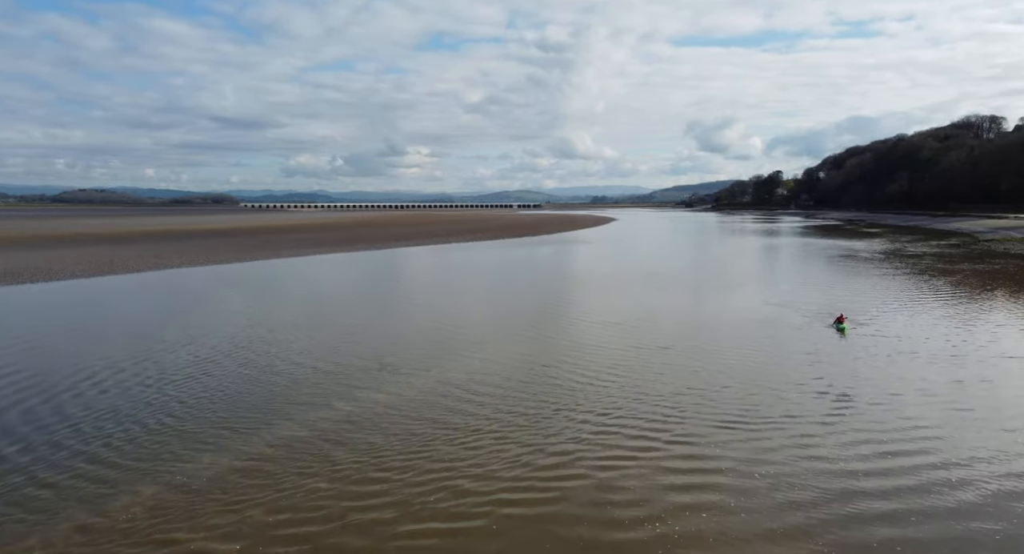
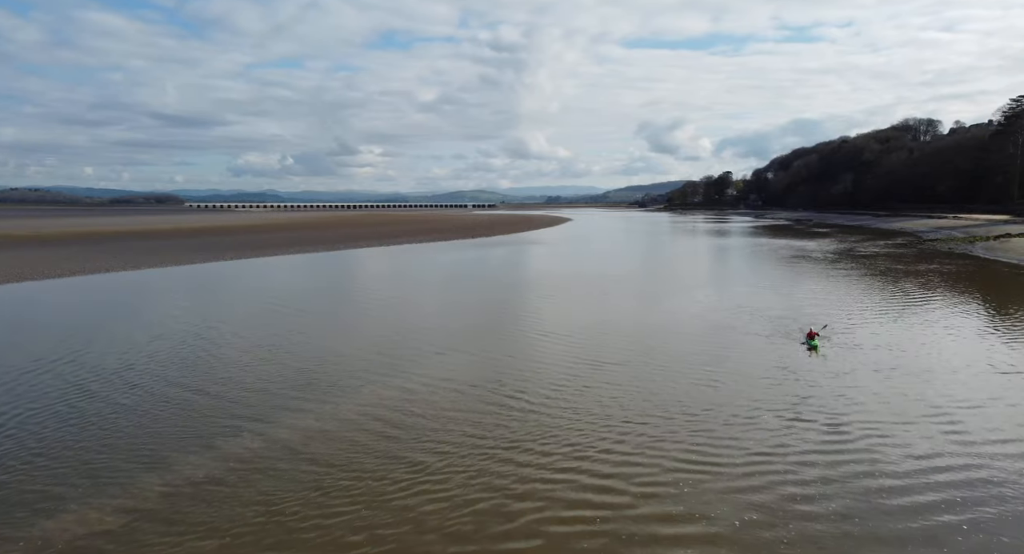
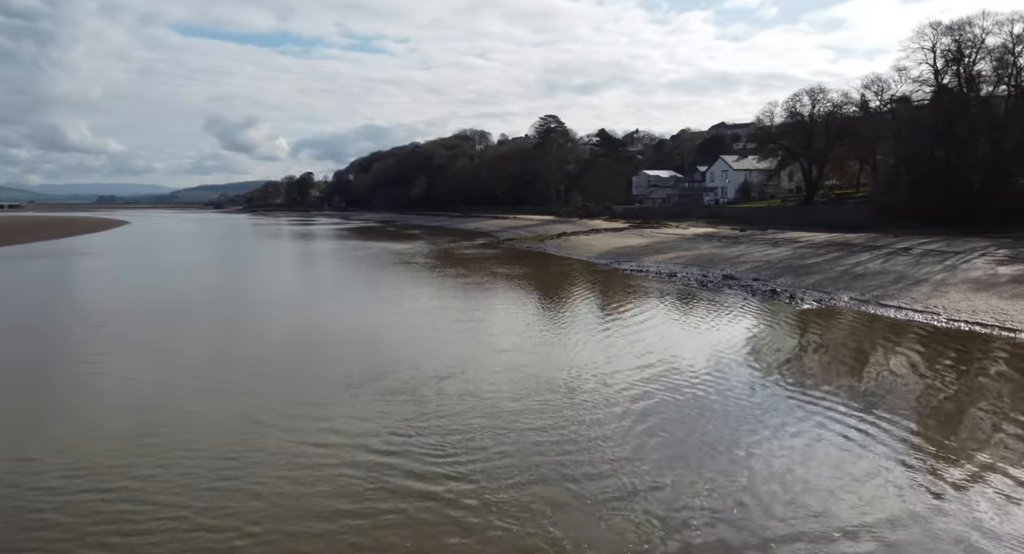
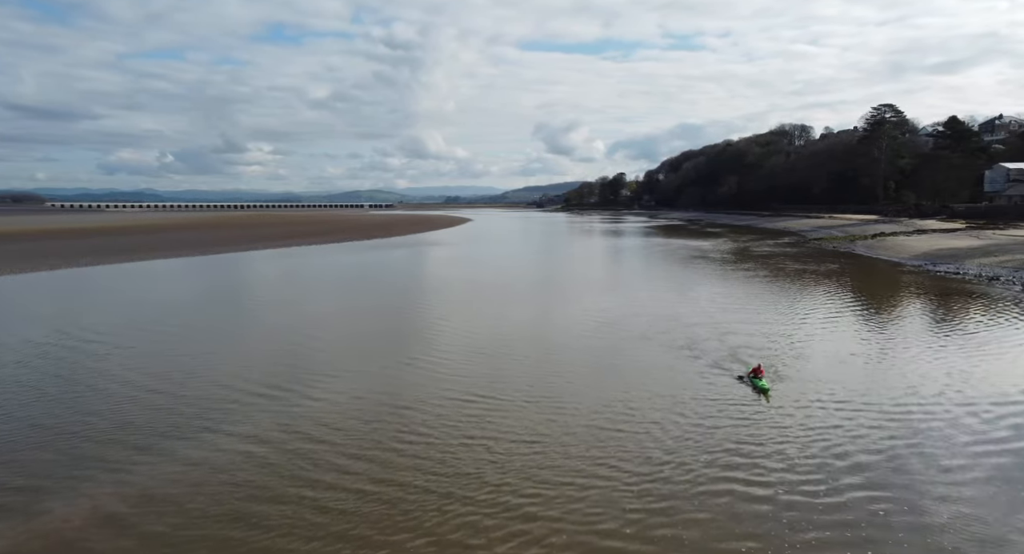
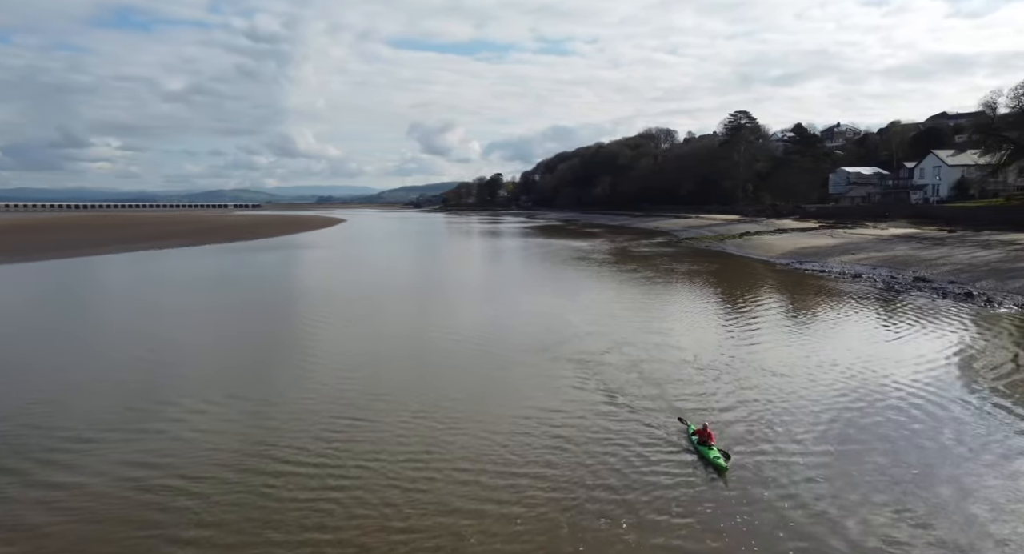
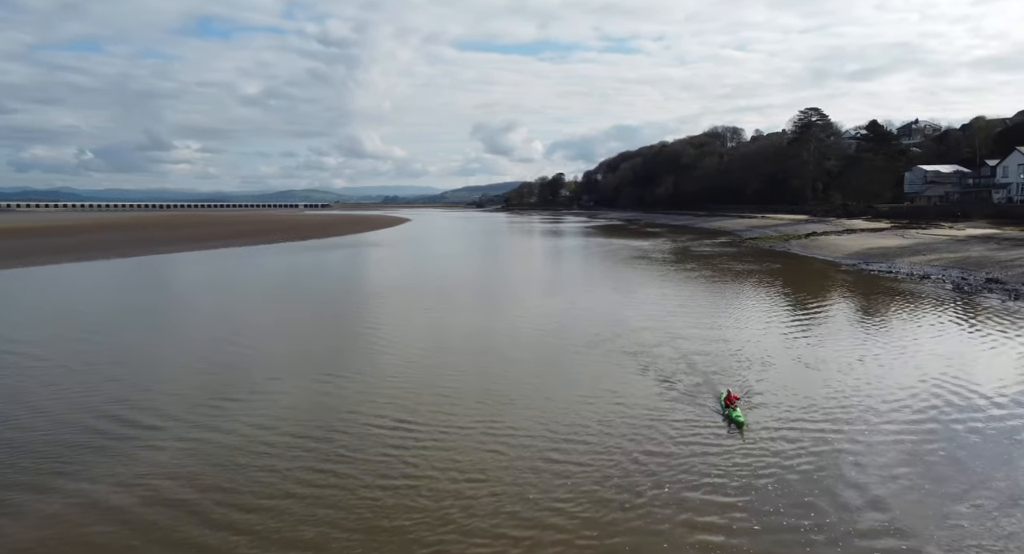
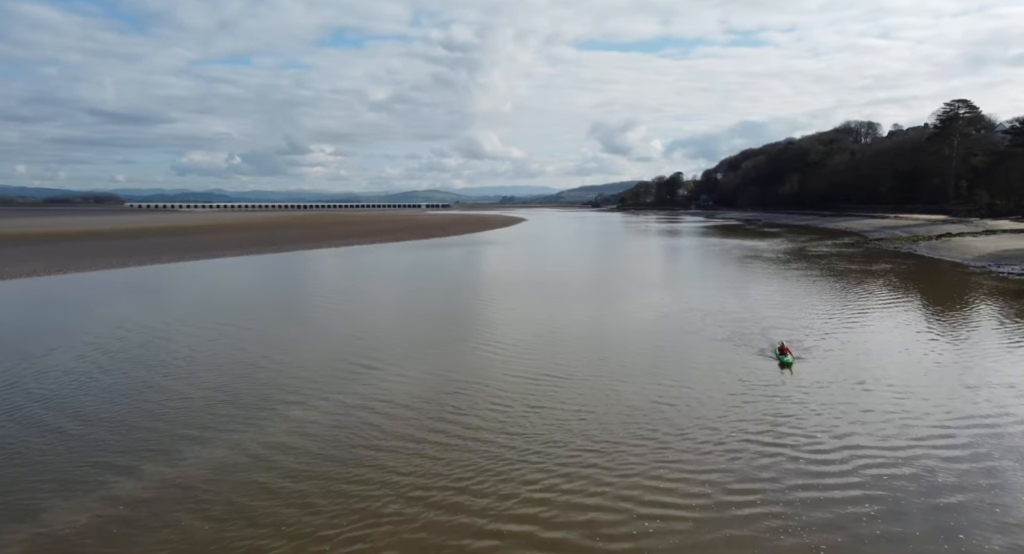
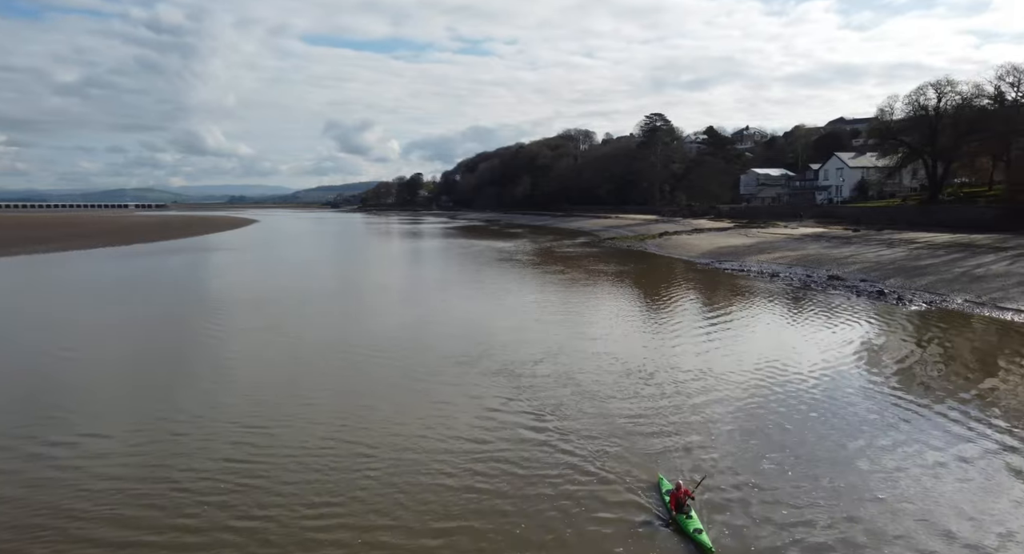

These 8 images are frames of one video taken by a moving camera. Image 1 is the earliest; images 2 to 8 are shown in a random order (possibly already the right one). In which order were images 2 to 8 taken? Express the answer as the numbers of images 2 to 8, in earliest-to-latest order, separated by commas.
2, 7, 4, 6, 5, 8, 3
